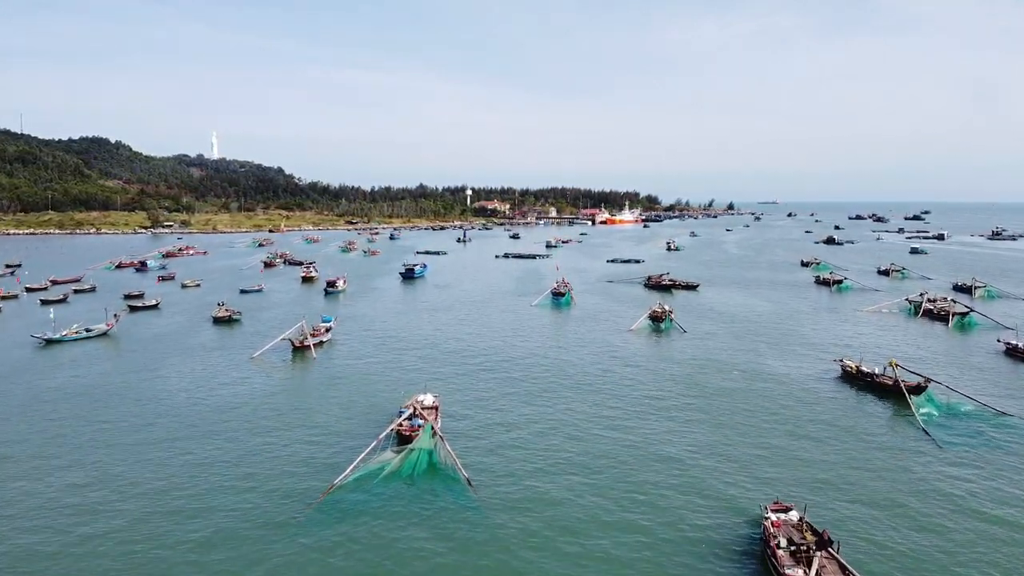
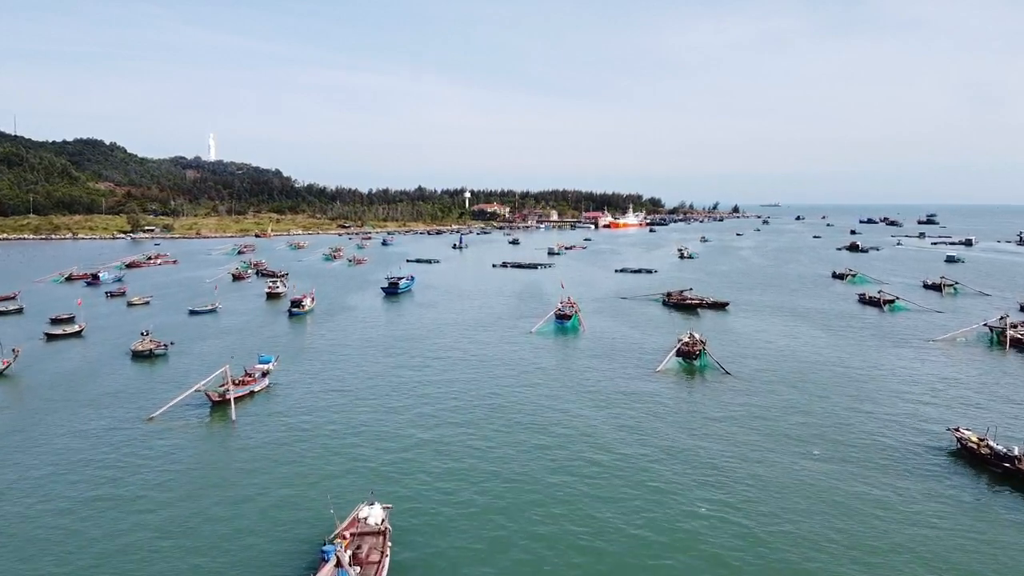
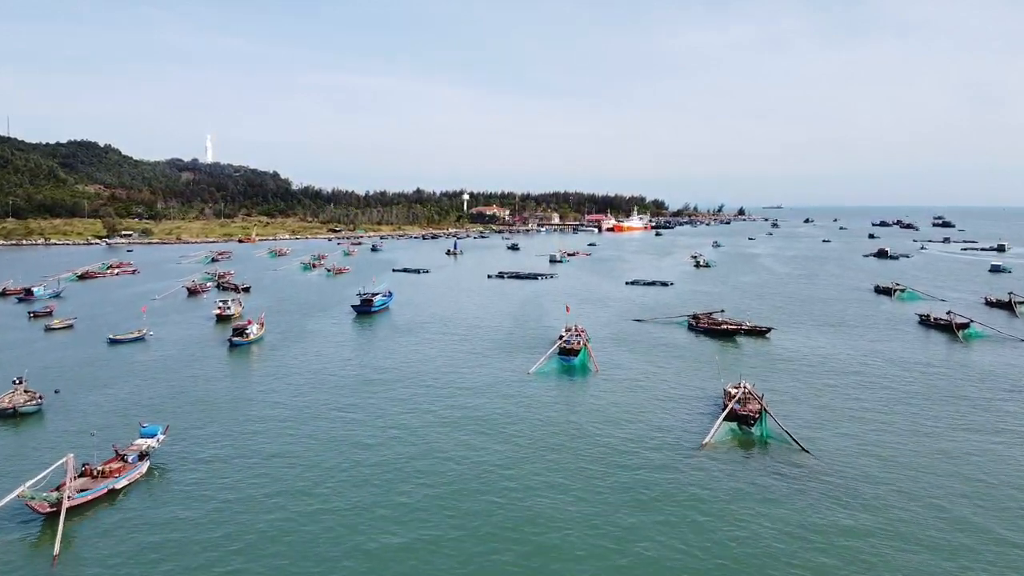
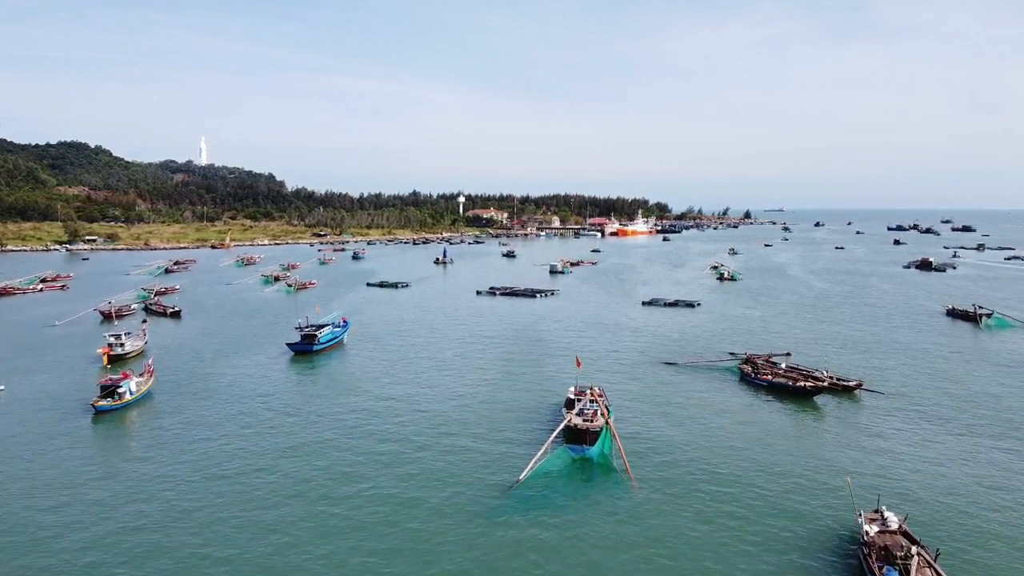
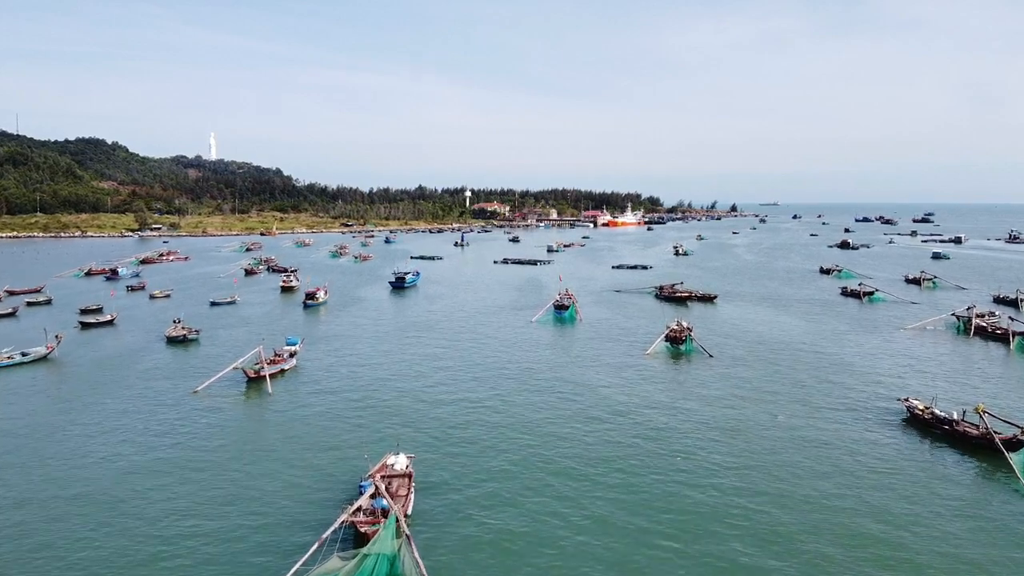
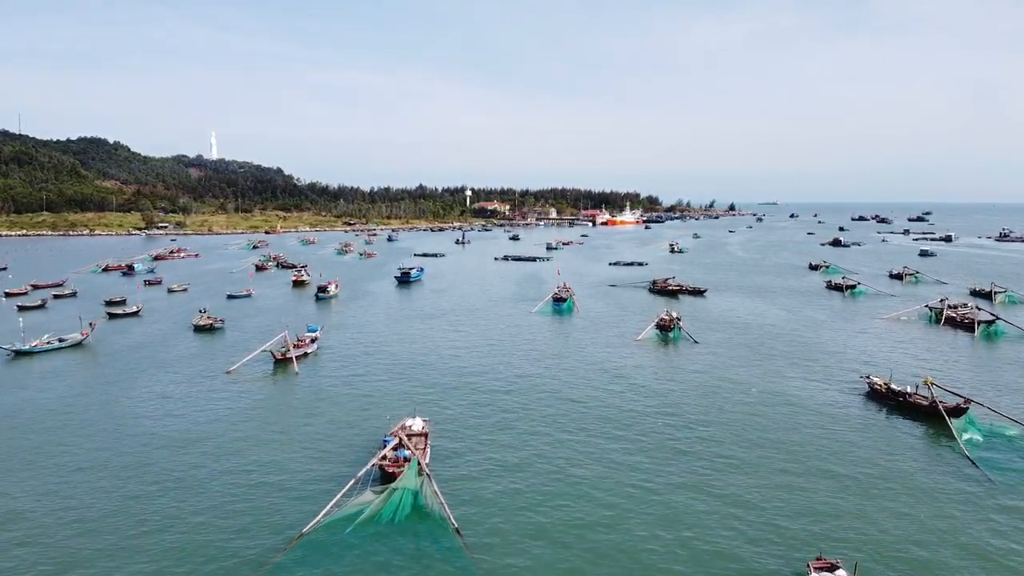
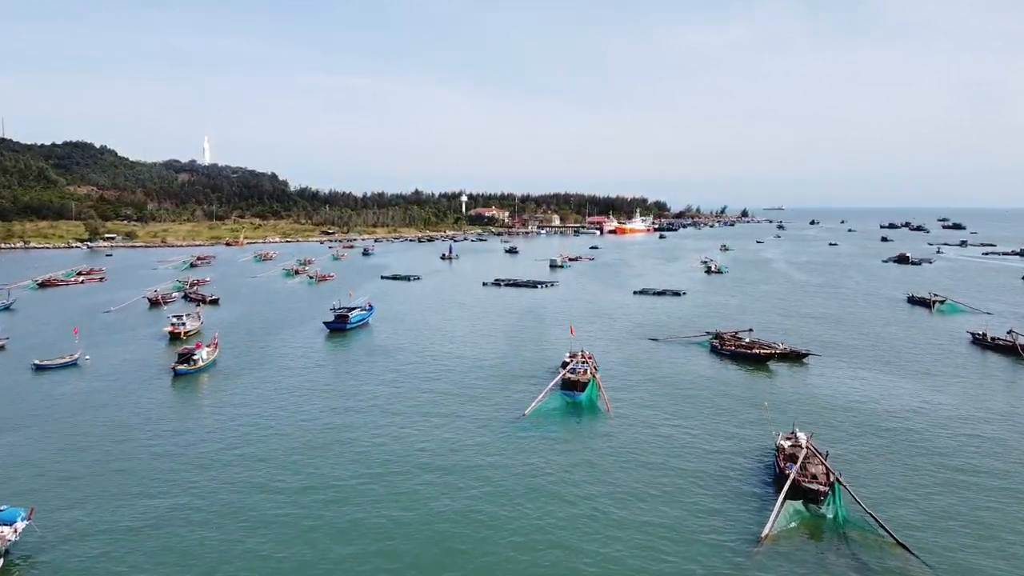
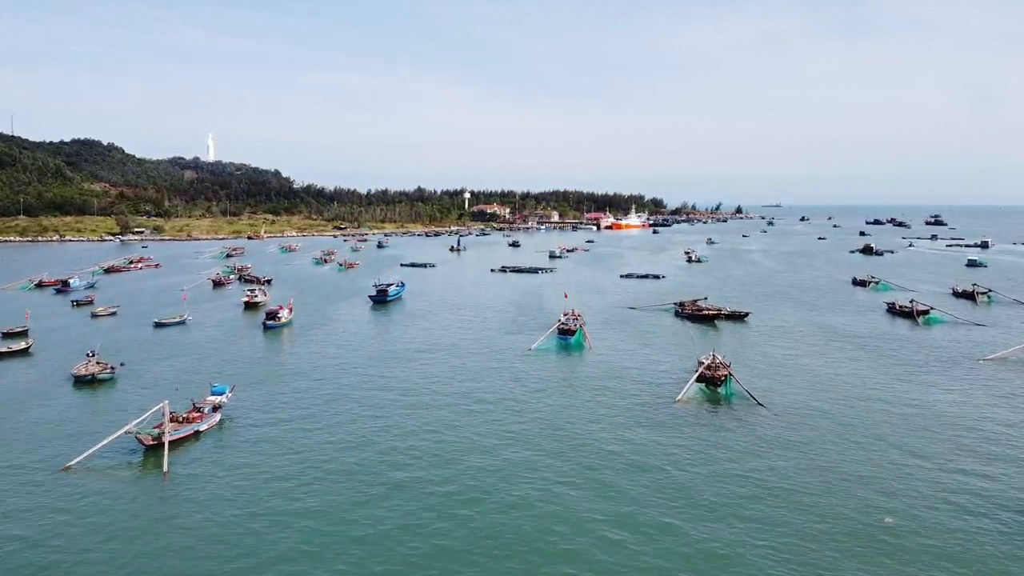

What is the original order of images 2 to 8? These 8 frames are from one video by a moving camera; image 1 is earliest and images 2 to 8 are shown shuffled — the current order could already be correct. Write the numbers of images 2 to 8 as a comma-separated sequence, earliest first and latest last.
6, 5, 2, 8, 3, 7, 4
